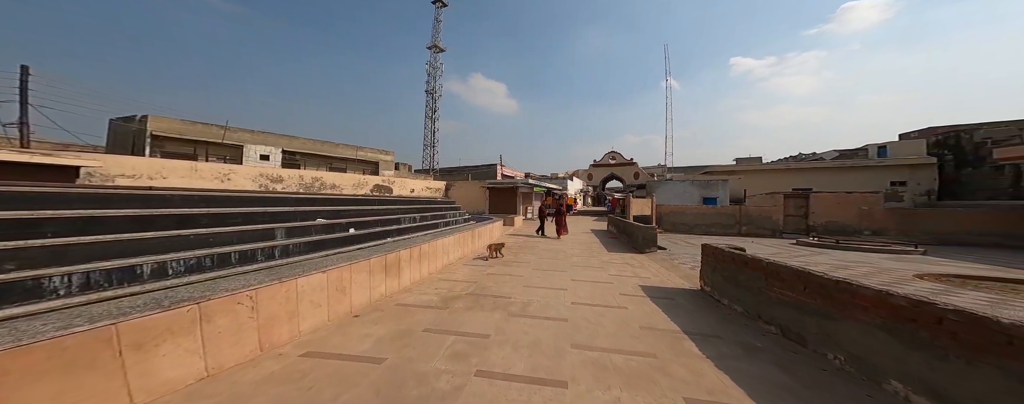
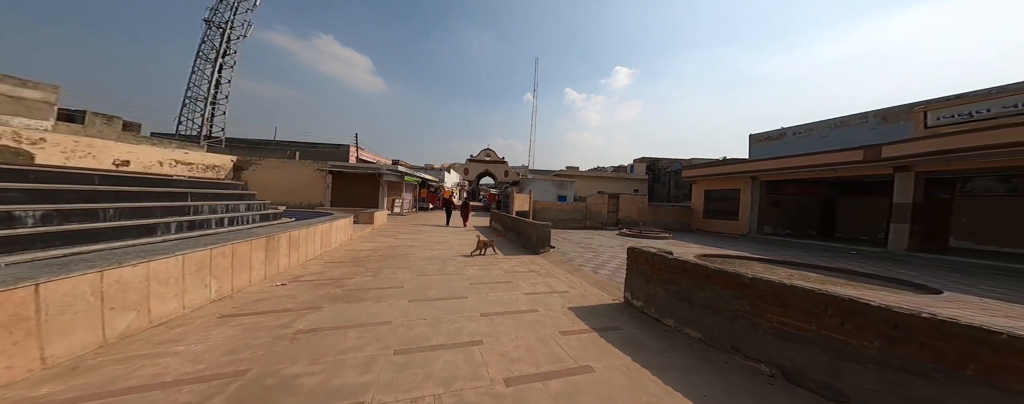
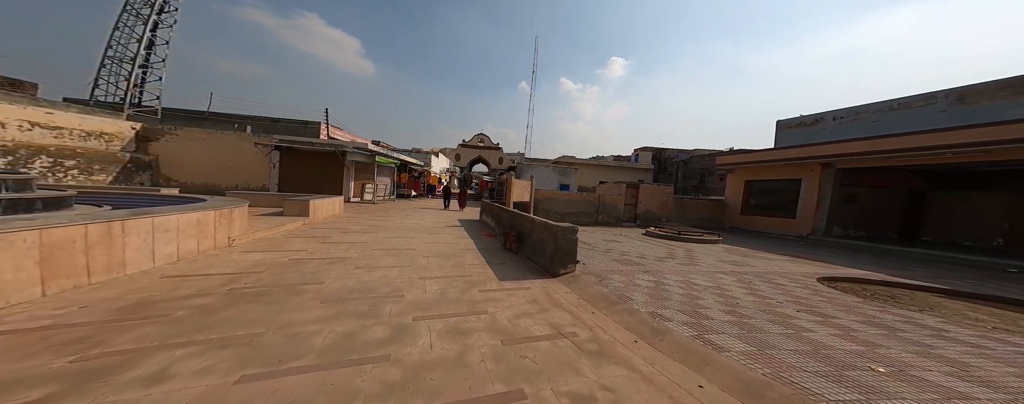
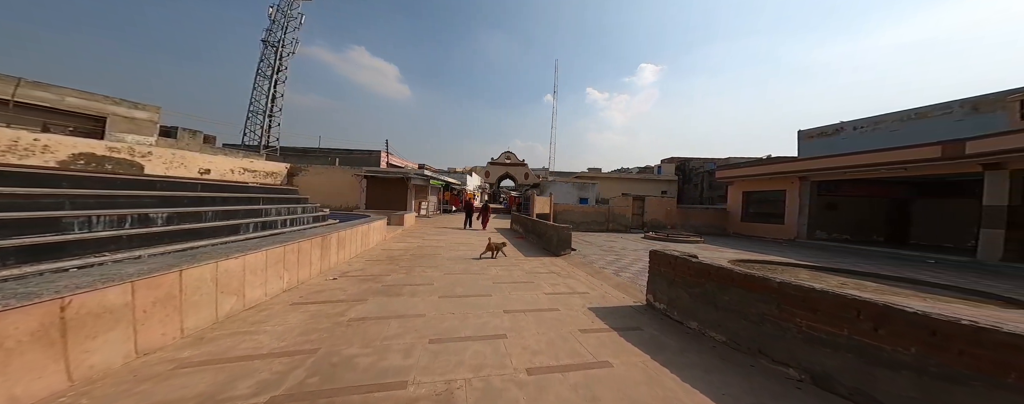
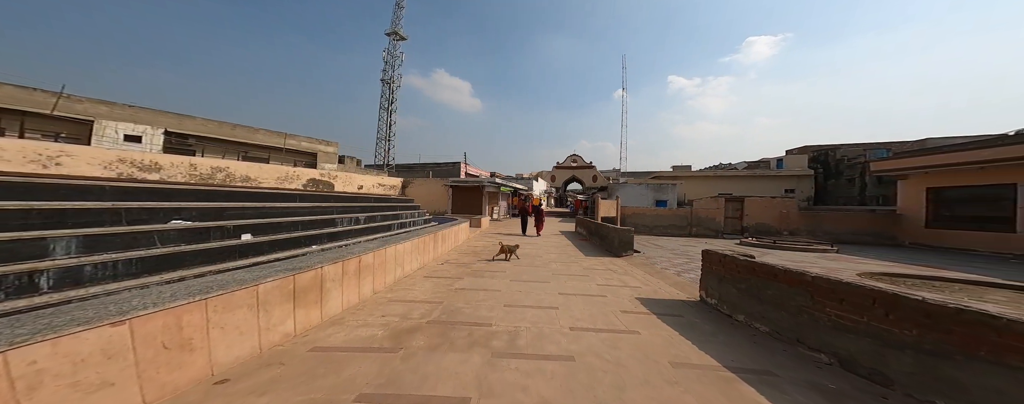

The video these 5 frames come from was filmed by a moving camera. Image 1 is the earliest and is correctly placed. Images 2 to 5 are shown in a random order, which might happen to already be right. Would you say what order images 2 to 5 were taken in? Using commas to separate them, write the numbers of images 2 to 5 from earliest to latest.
5, 4, 2, 3
